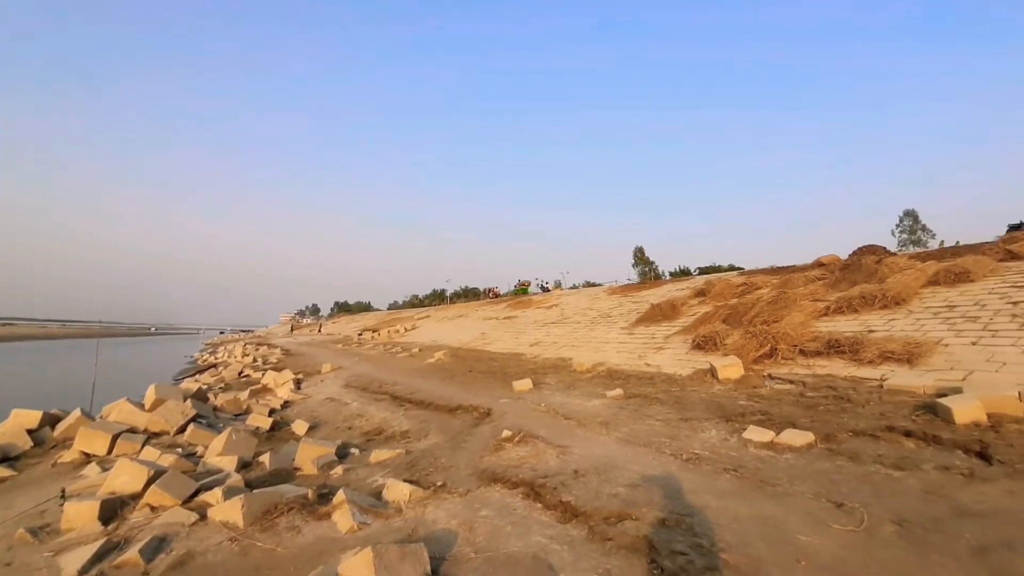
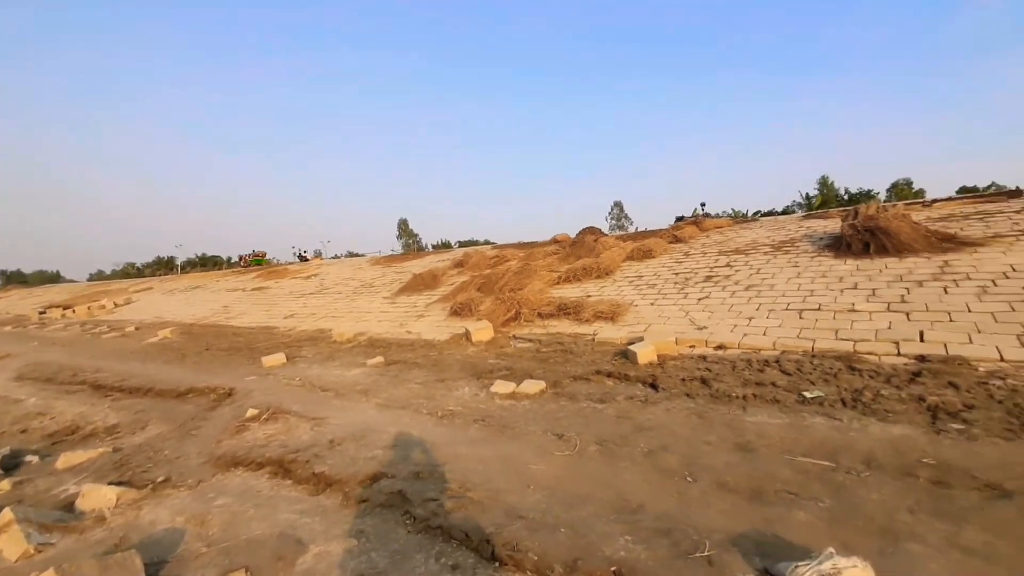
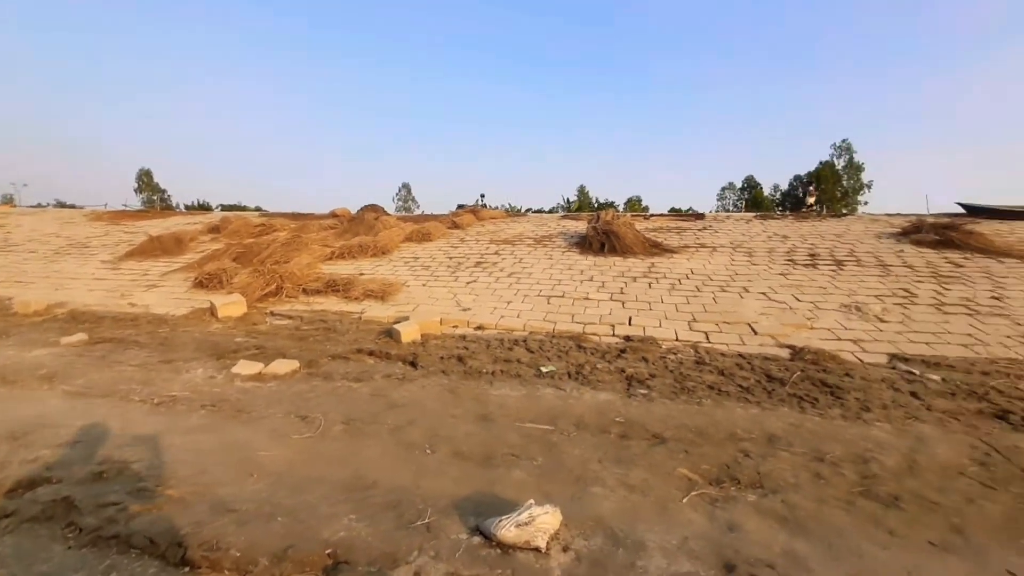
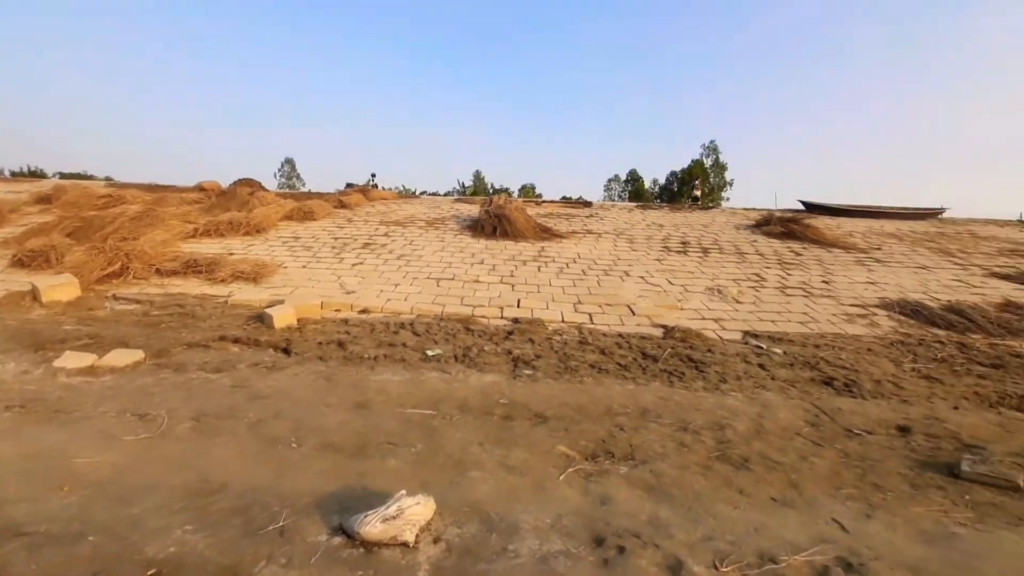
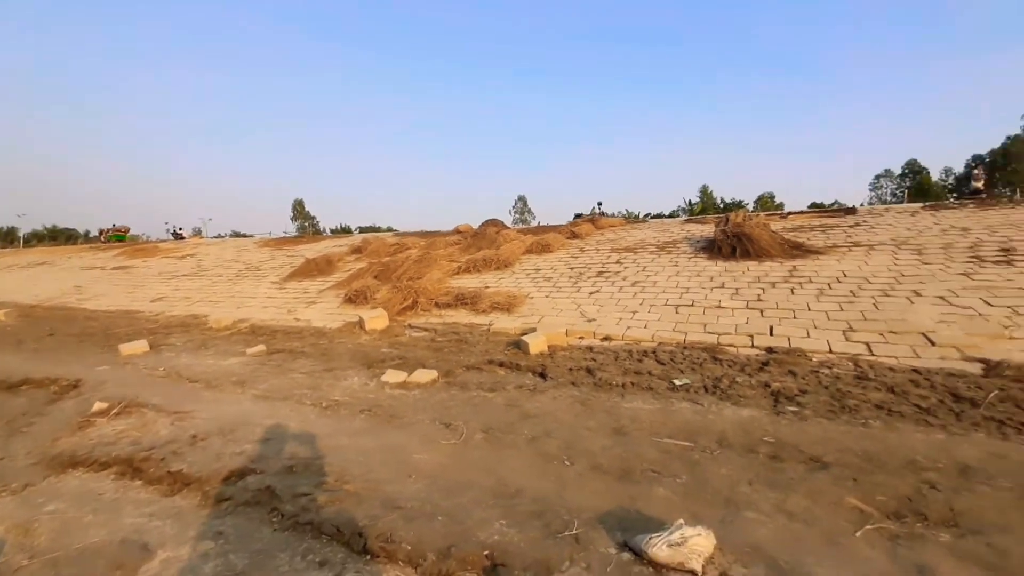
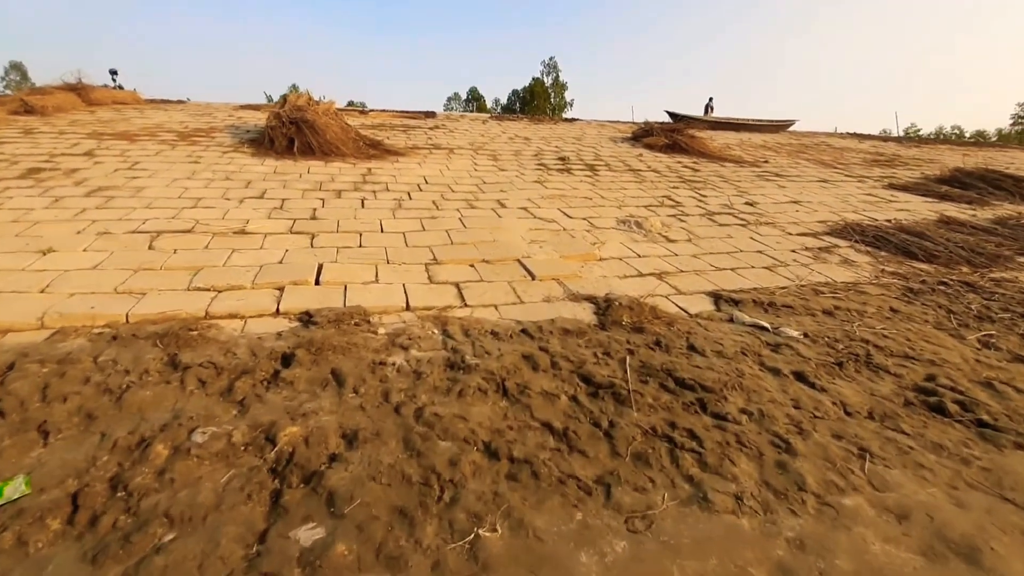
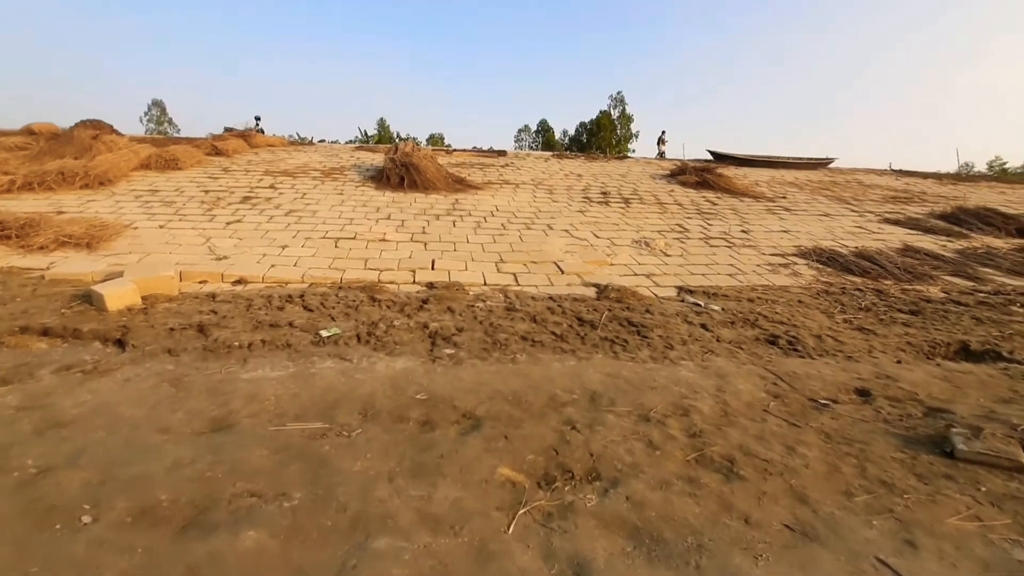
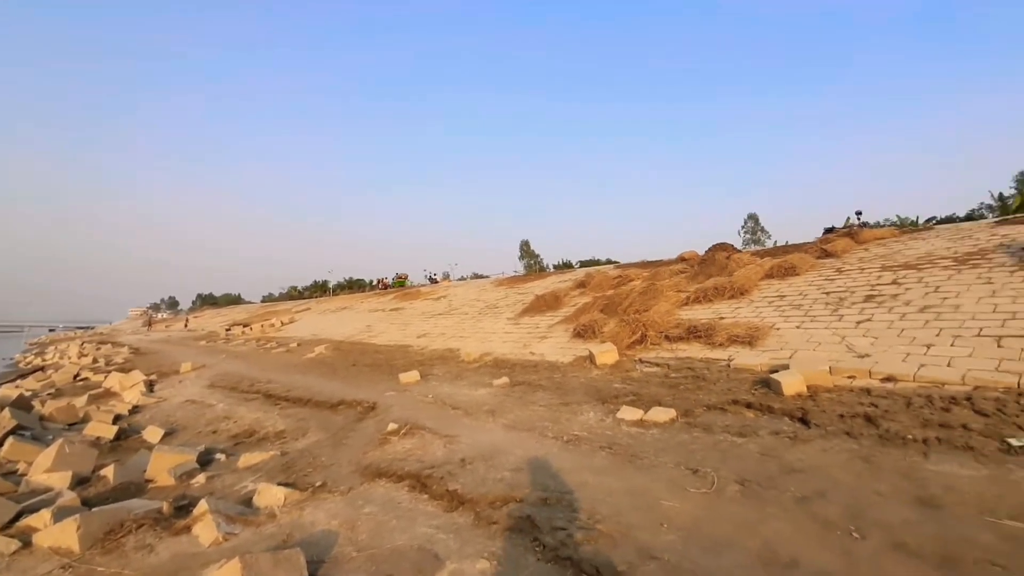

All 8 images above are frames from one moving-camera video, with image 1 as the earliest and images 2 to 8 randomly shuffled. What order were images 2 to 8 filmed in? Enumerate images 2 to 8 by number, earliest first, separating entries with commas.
8, 2, 5, 3, 4, 7, 6
